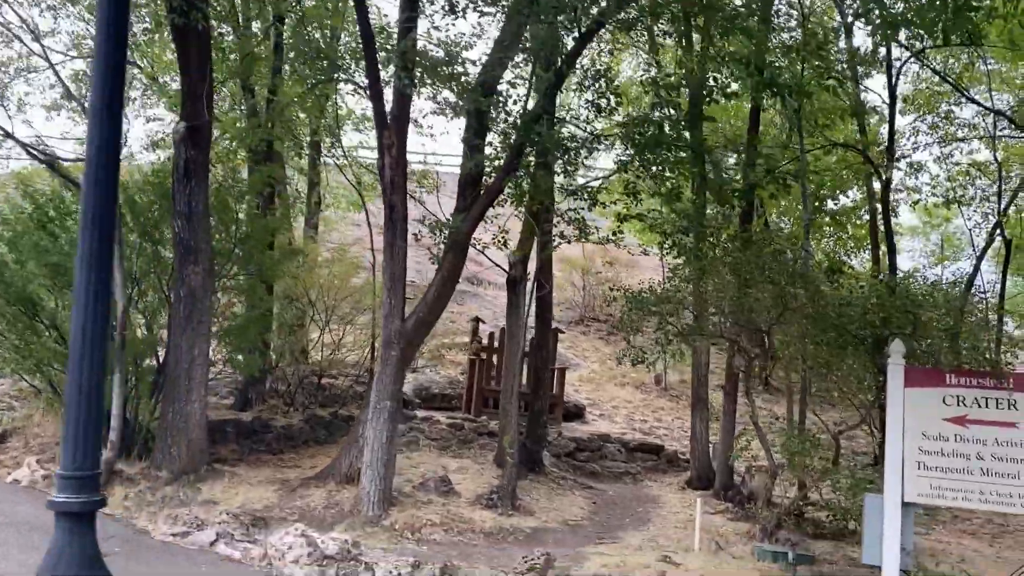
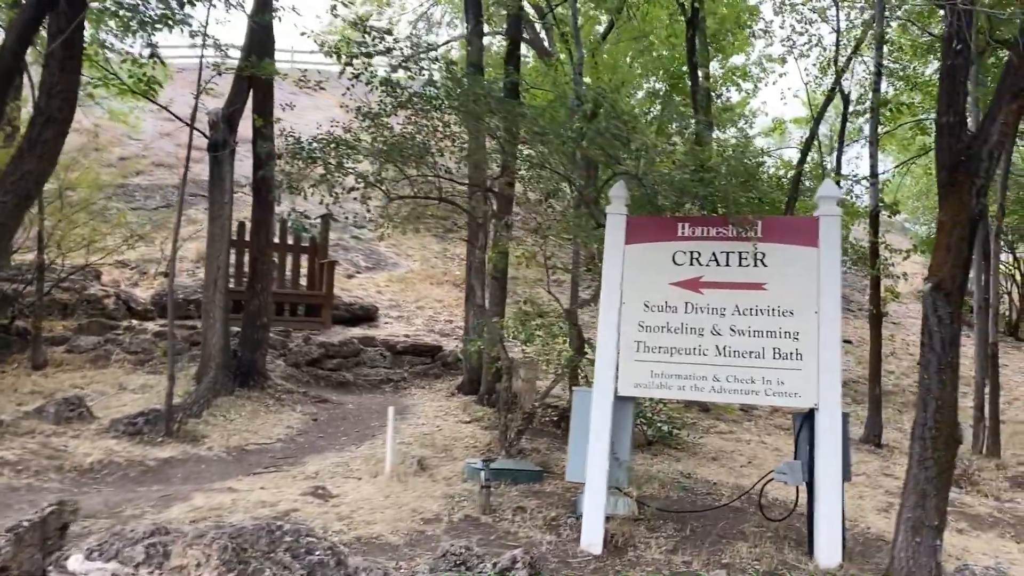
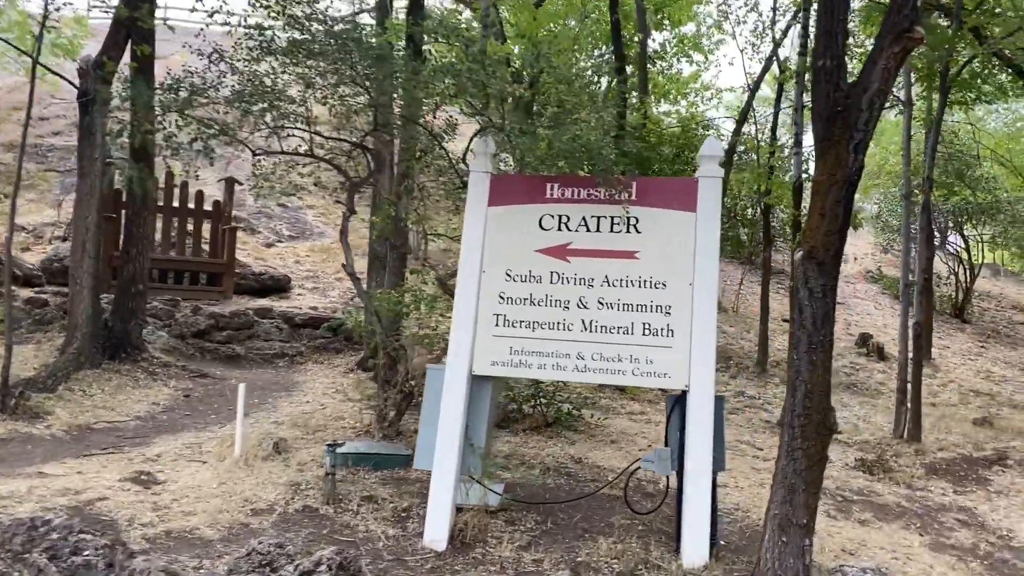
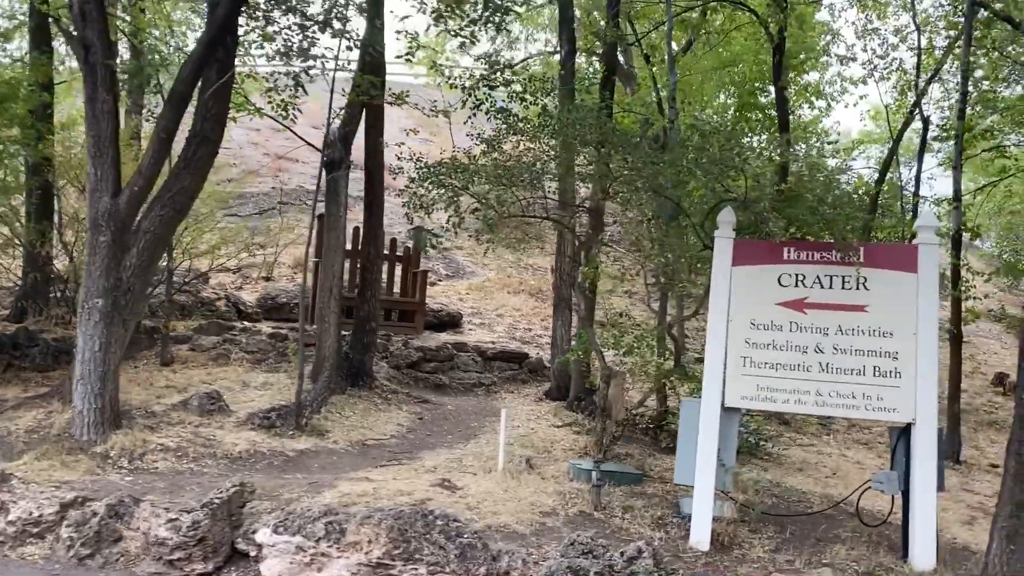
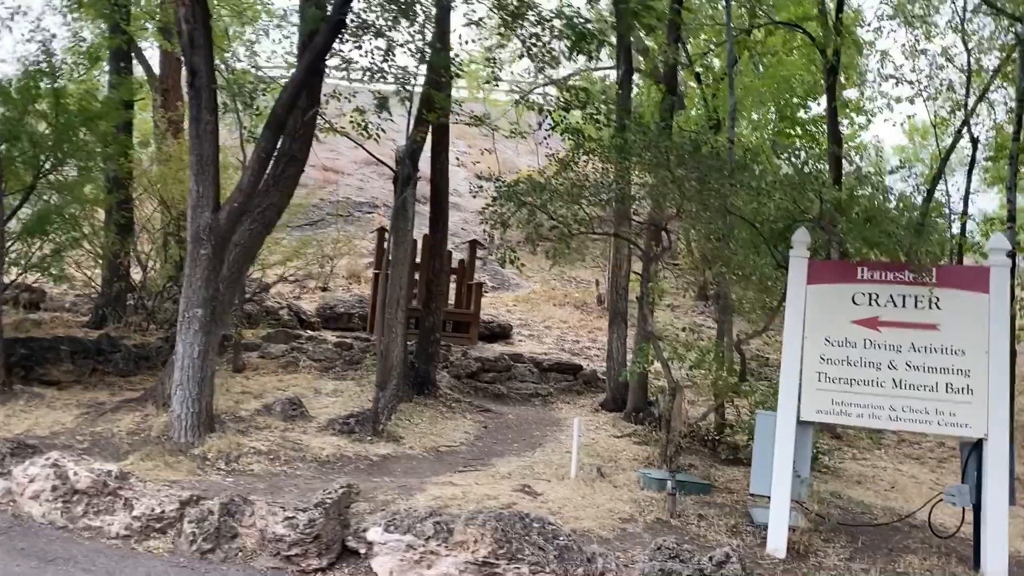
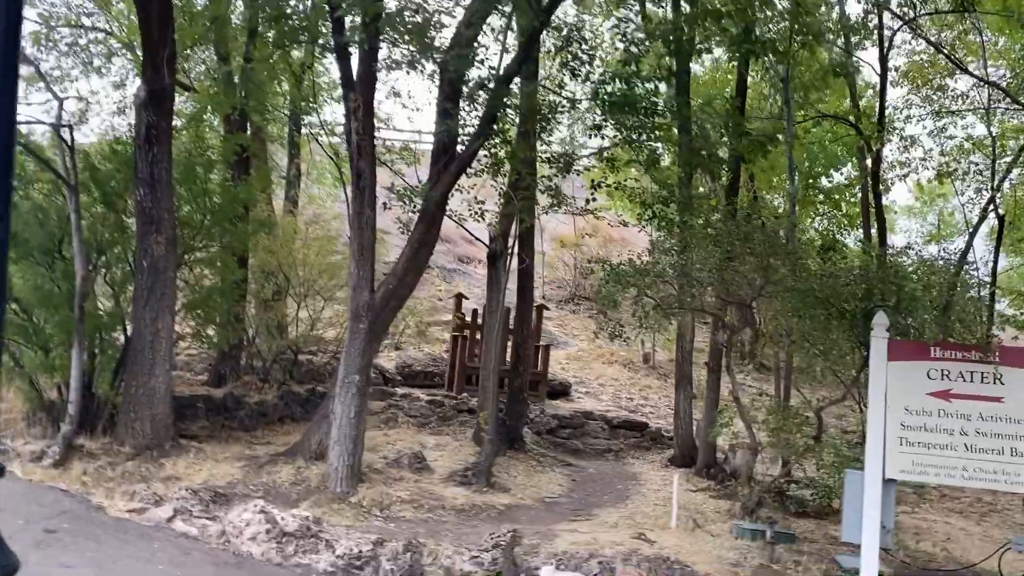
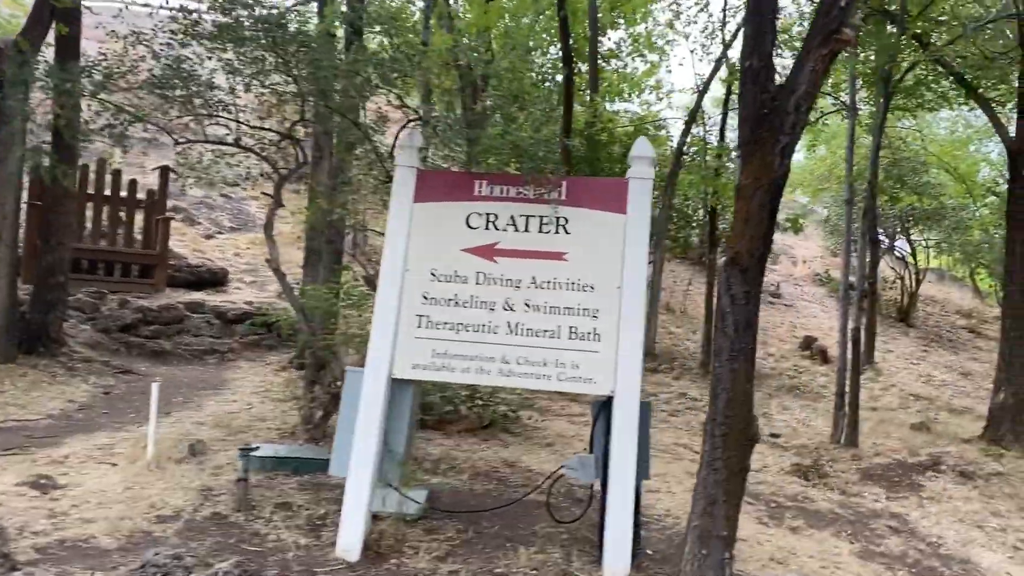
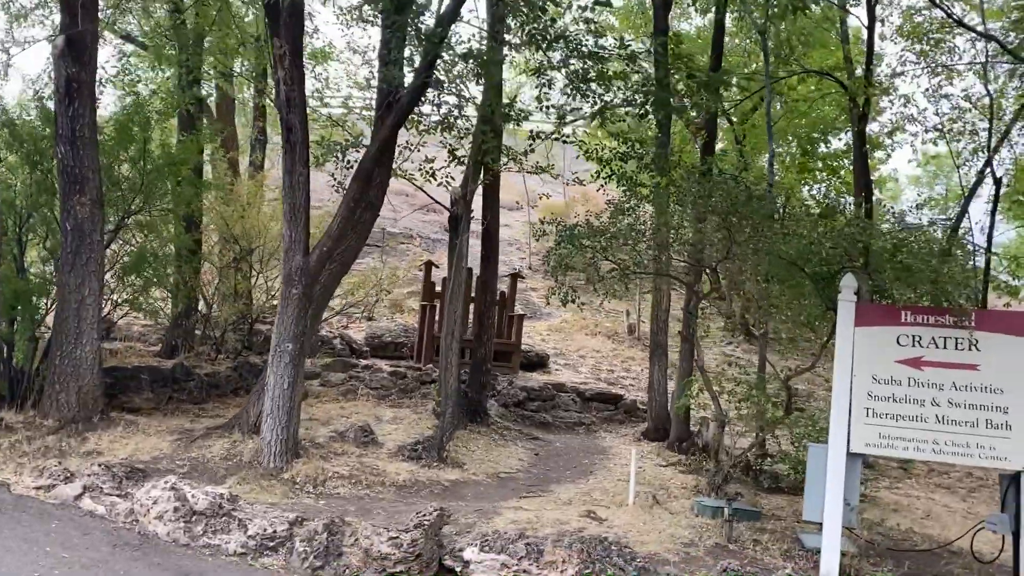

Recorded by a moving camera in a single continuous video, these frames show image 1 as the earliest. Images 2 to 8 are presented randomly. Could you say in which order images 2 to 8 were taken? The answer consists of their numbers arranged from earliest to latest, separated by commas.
6, 8, 5, 4, 2, 3, 7
